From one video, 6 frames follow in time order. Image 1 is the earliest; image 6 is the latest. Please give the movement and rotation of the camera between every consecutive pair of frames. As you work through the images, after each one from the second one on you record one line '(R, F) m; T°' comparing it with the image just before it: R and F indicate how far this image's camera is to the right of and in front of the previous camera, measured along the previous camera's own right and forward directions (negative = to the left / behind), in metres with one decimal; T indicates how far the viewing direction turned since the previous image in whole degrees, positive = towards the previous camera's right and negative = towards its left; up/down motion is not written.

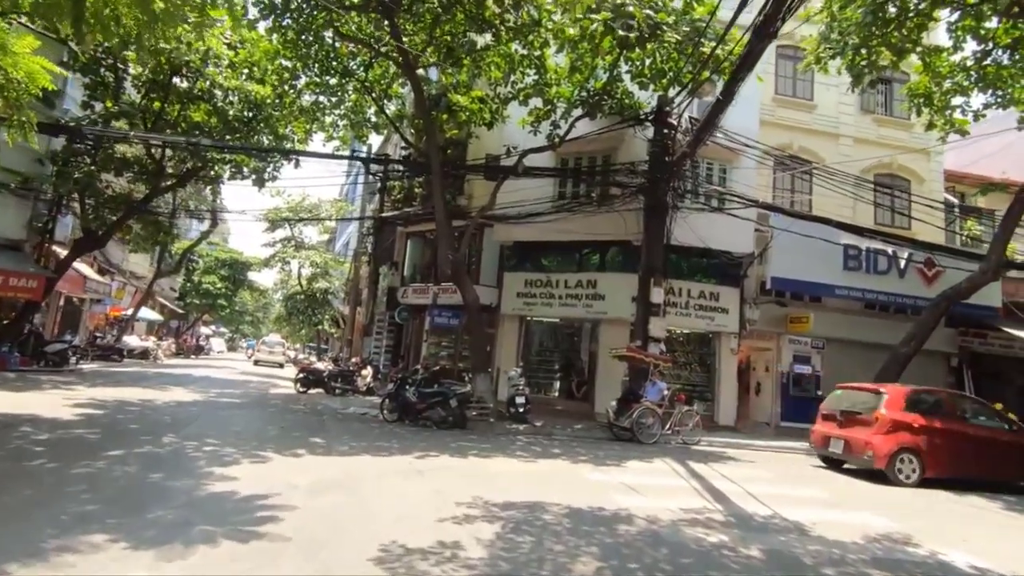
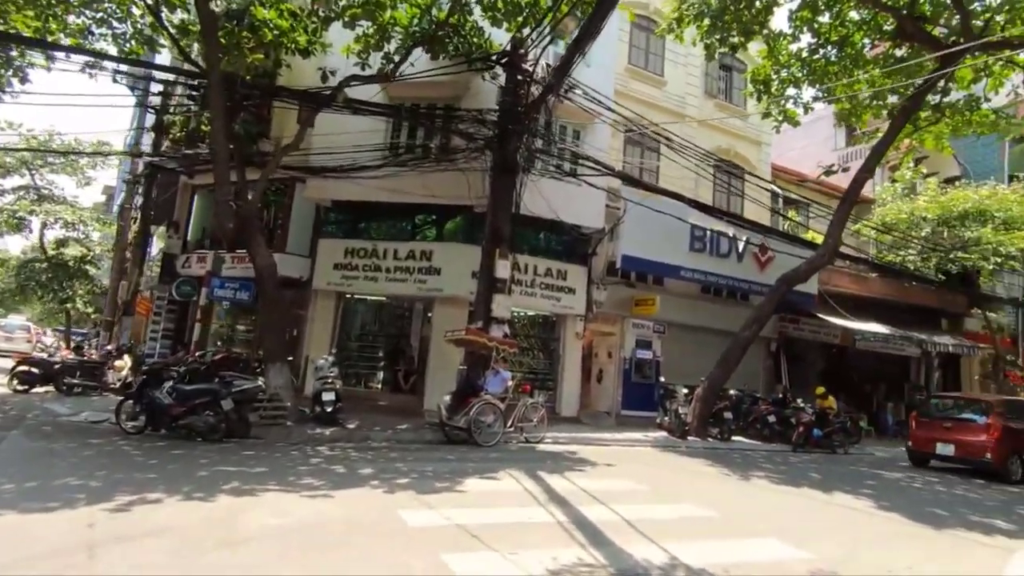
(+0.4, +2.6) m; +17°
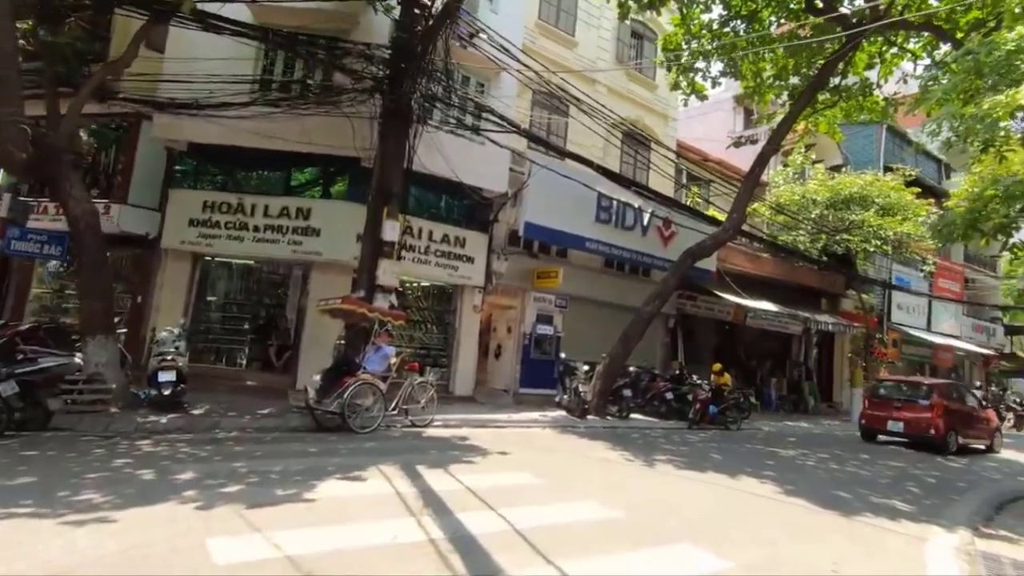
(+0.3, +1.2) m; +10°
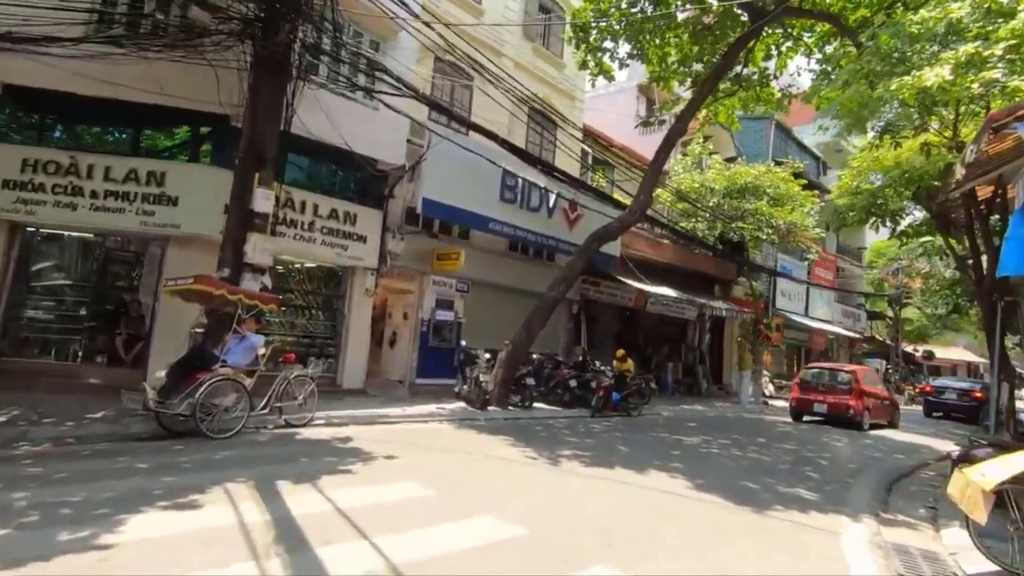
(+0.2, +0.9) m; +10°
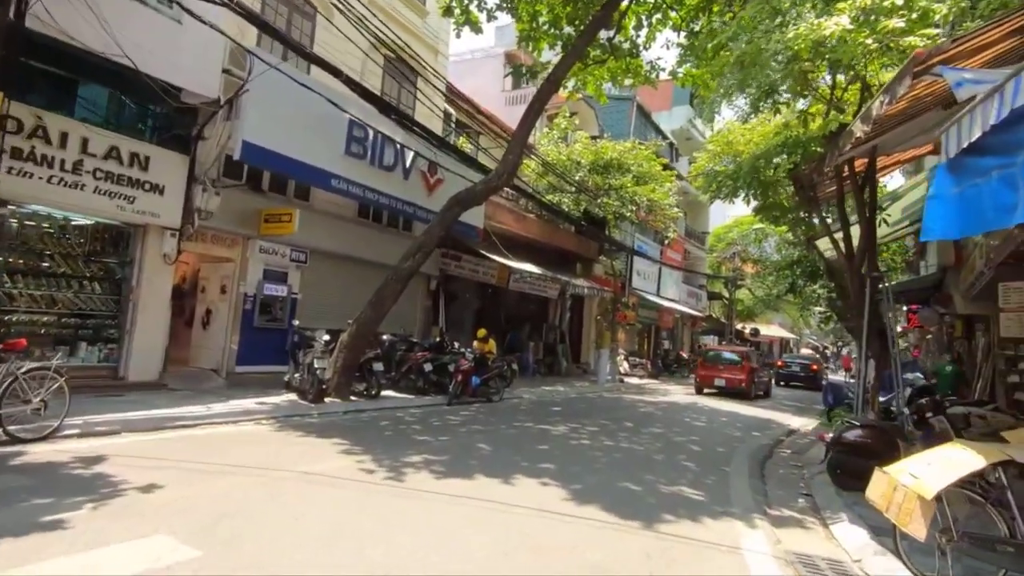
(+0.3, +1.5) m; +14°
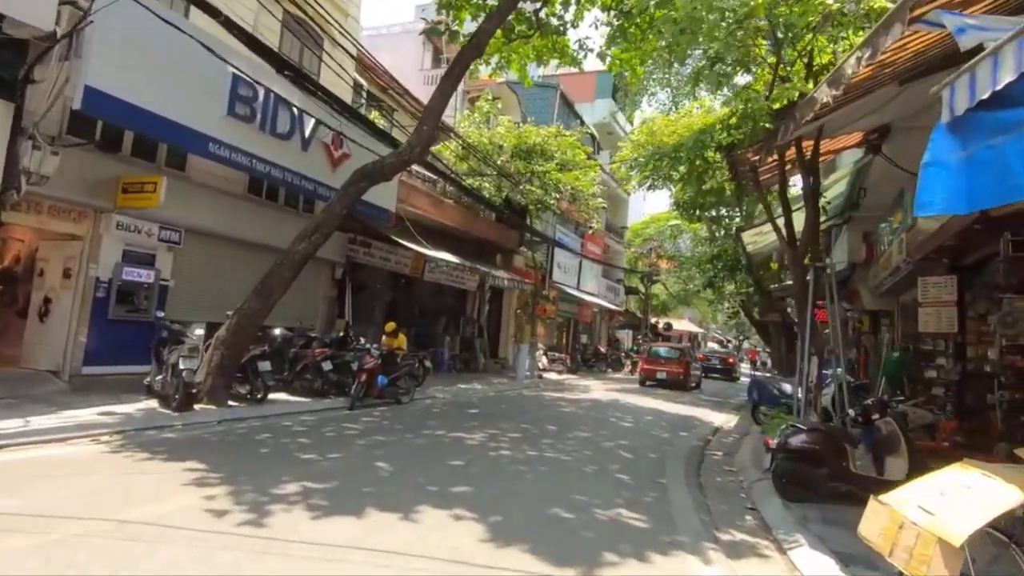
(+0.1, +1.1) m; +8°
